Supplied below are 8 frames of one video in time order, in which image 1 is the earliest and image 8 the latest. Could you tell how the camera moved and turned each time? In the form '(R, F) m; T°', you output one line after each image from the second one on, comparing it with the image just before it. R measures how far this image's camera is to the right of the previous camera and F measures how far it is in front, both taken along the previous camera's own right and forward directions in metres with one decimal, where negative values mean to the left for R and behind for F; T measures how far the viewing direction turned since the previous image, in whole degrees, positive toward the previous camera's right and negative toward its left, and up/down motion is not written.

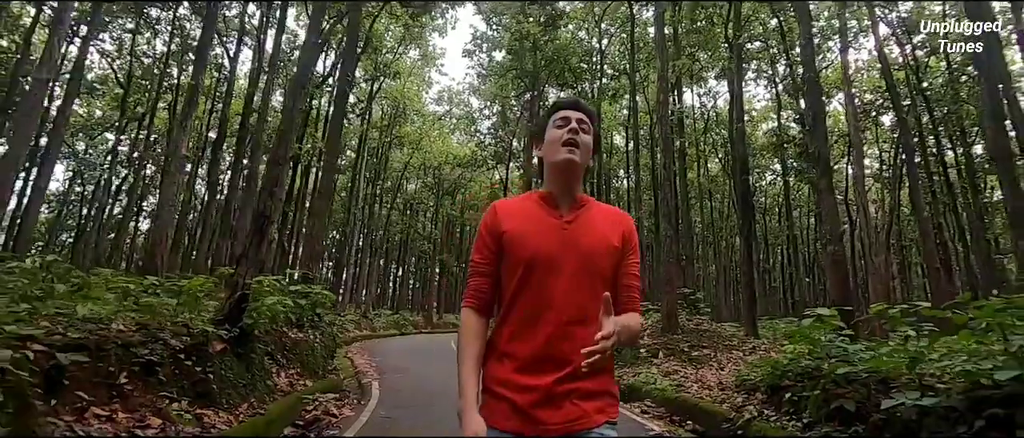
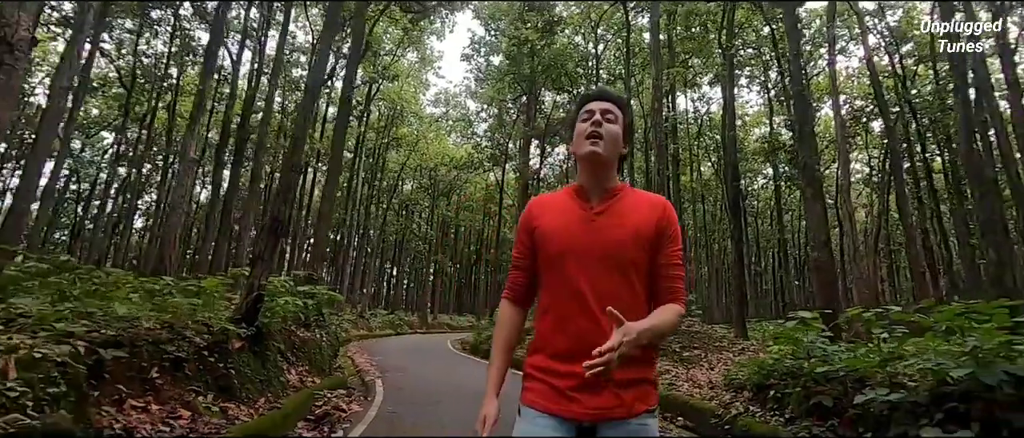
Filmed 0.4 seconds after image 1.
(-0.1, -0.4) m; +1°
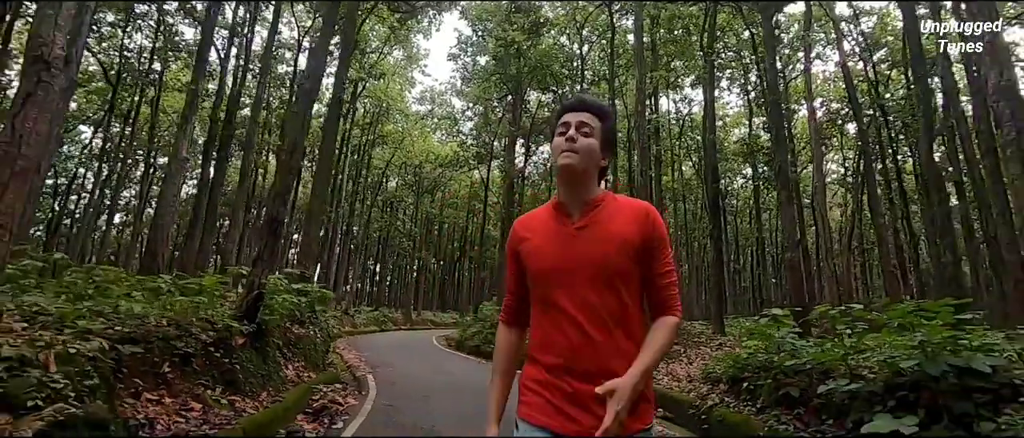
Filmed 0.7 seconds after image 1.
(-0.1, -0.4) m; +2°
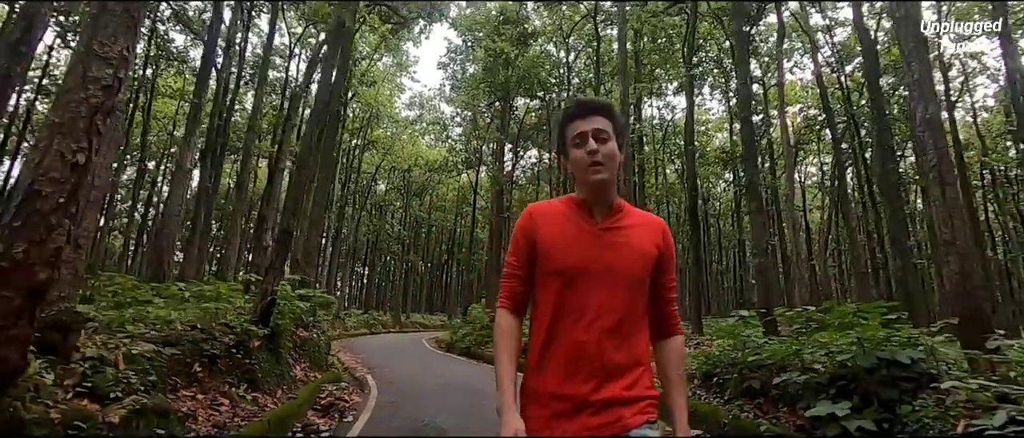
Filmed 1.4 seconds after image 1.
(-0.1, -0.7) m; +1°
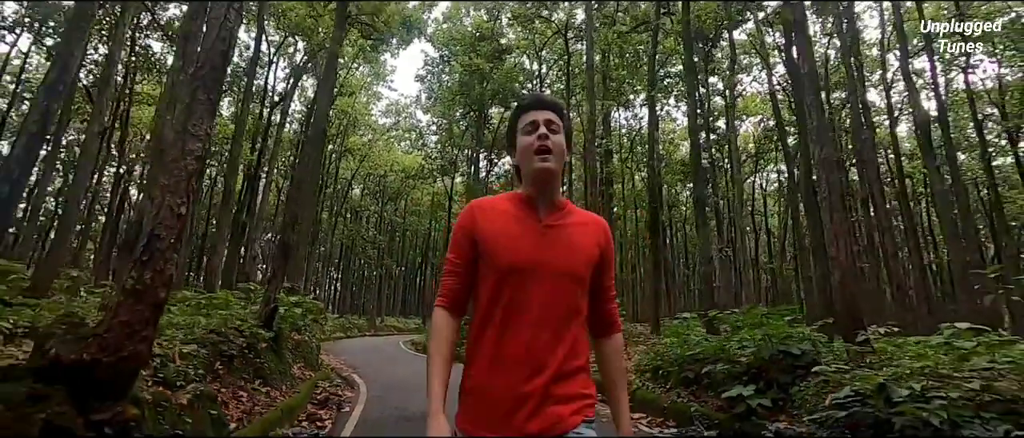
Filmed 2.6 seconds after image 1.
(0.0, -1.3) m; +2°
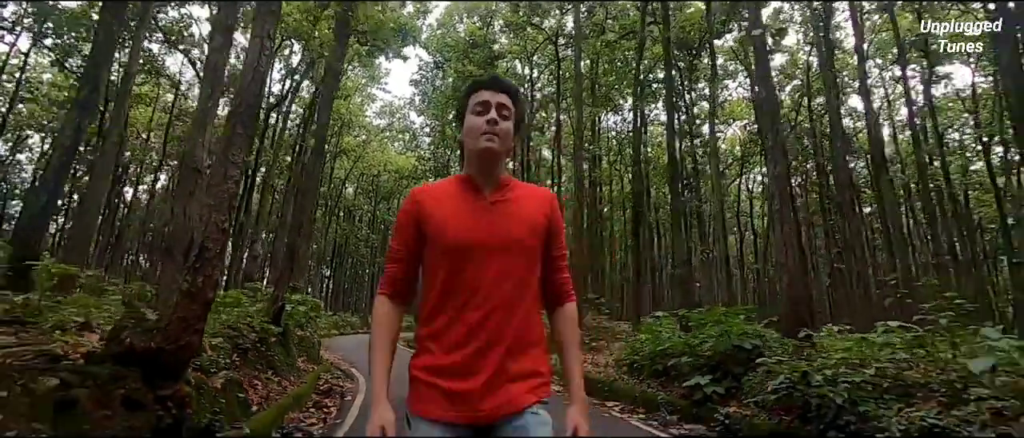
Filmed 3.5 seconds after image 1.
(+0.1, -0.9) m; +1°
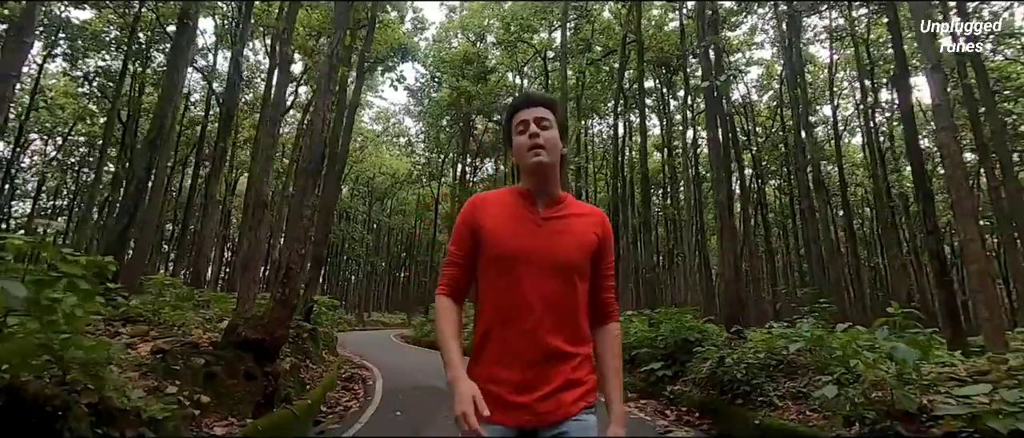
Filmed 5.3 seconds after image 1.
(-0.1, -2.0) m; +1°
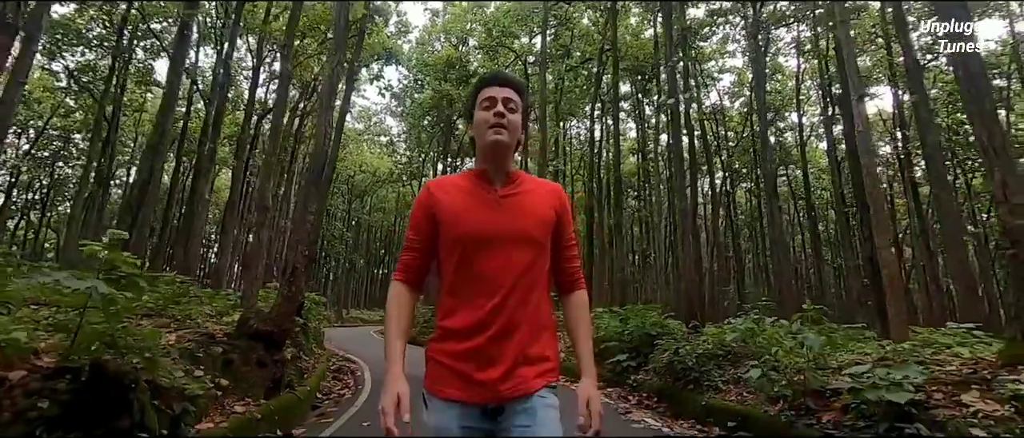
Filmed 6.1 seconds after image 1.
(0.0, -0.9) m; +2°
